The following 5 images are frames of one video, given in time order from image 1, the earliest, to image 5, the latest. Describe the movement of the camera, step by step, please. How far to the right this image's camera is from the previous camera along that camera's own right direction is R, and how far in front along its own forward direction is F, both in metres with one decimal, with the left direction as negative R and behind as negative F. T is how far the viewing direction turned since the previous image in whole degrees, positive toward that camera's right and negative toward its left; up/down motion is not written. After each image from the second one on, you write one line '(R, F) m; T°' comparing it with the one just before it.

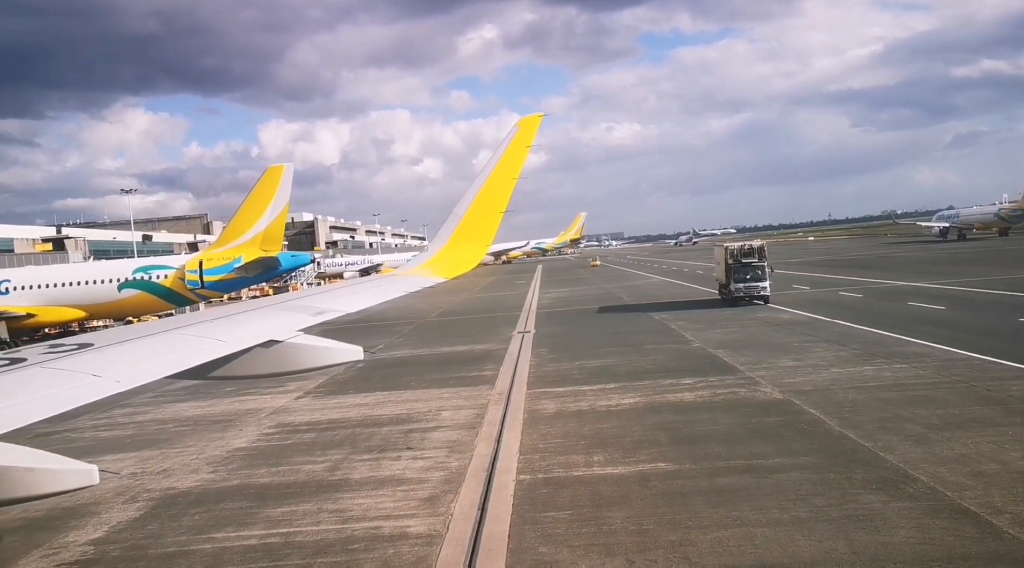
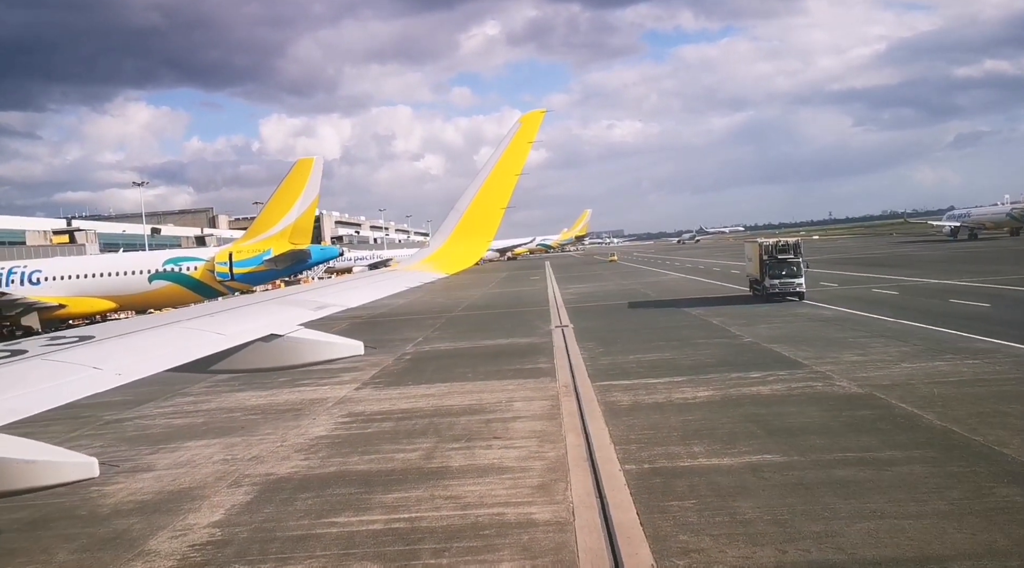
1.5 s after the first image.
(-1.0, 0.0) m; -1°
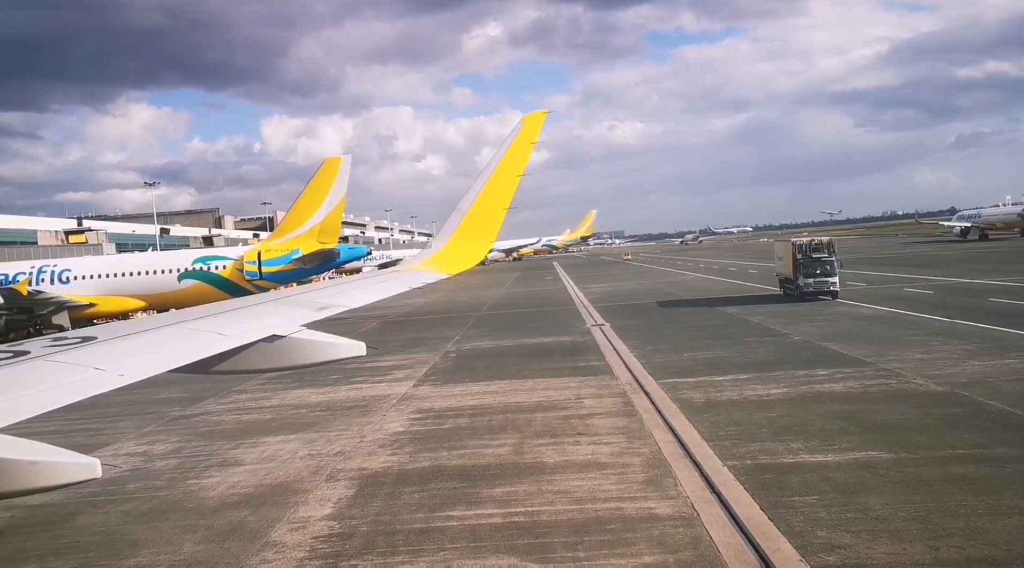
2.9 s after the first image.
(-1.0, 0.0) m; -1°
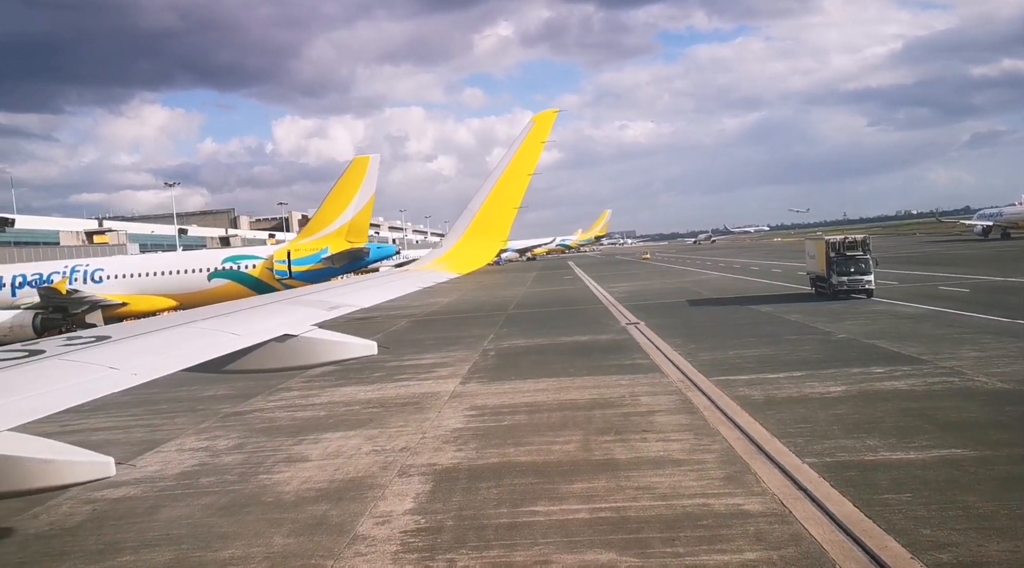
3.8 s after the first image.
(-0.6, 0.0) m; -1°
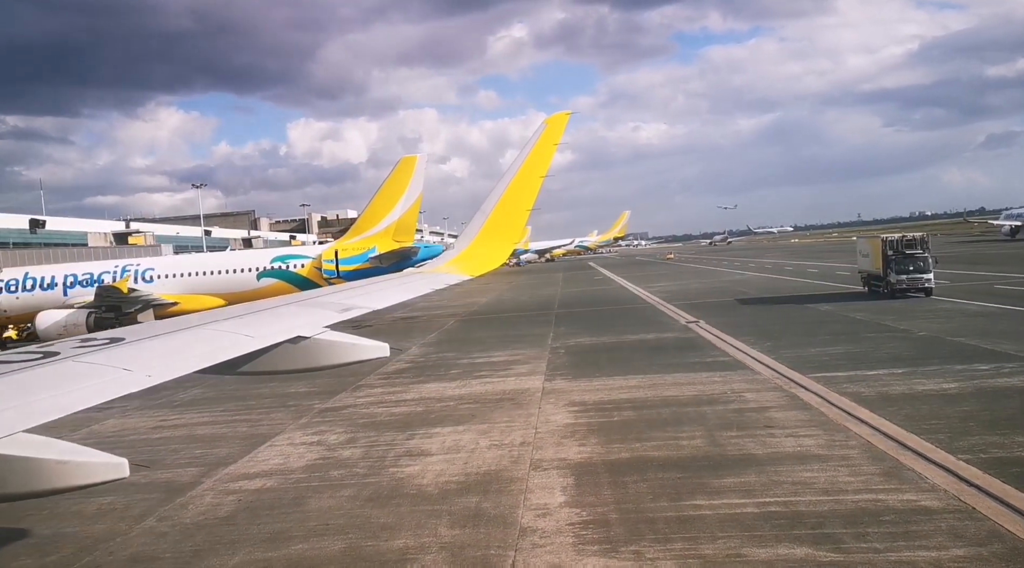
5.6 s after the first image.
(-1.2, 0.0) m; -2°
